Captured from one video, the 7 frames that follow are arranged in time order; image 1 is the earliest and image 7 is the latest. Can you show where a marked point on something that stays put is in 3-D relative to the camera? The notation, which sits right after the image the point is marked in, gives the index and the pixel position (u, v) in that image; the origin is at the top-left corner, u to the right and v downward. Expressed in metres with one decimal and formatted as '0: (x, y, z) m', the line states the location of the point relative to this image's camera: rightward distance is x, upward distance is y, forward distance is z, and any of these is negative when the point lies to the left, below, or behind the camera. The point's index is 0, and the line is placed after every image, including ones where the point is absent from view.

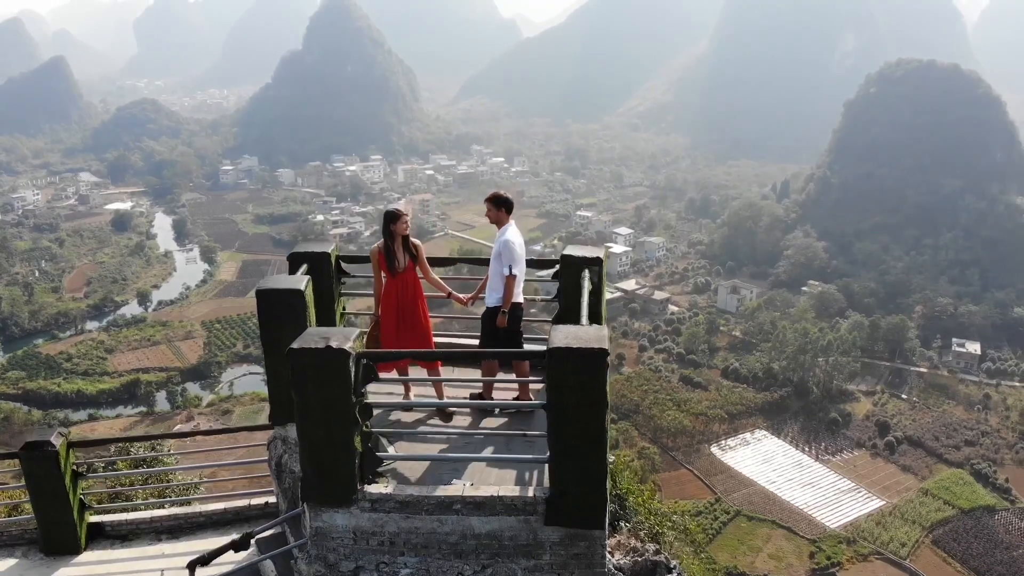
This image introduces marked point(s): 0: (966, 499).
0: (+12.6, -5.8, +18.4) m
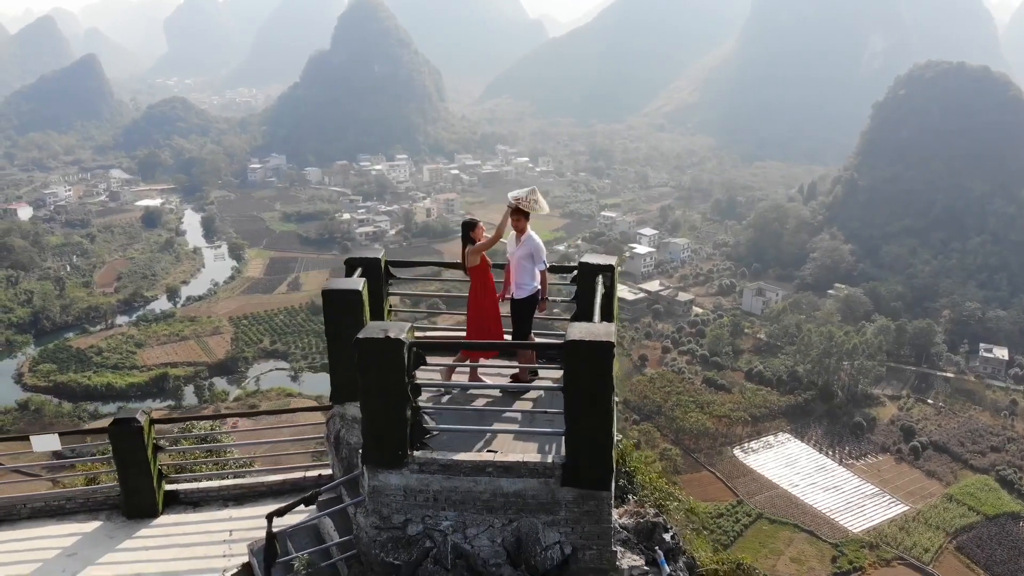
0: (+13.3, -6.0, +18.2) m
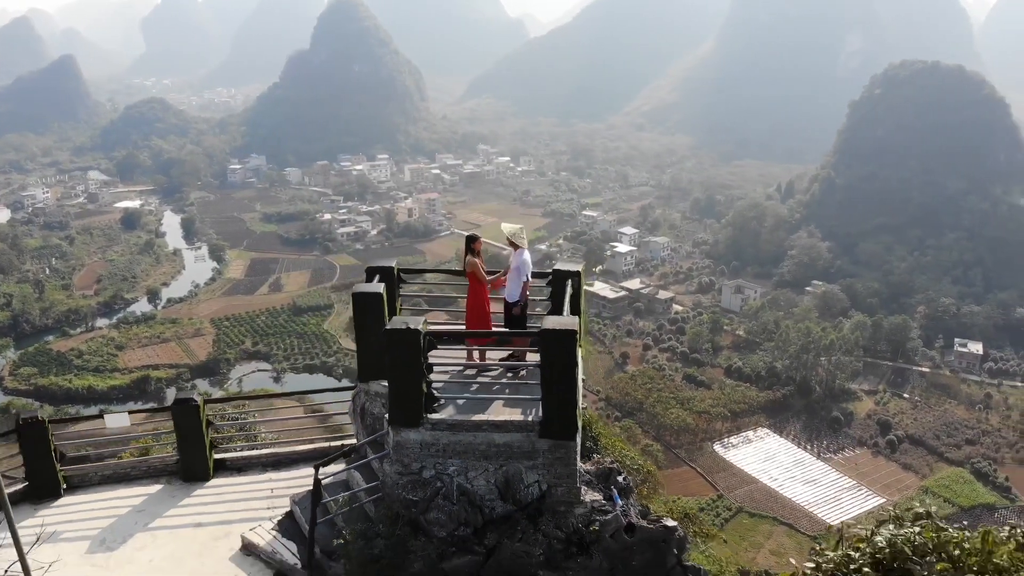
0: (+12.8, -5.9, +18.6) m
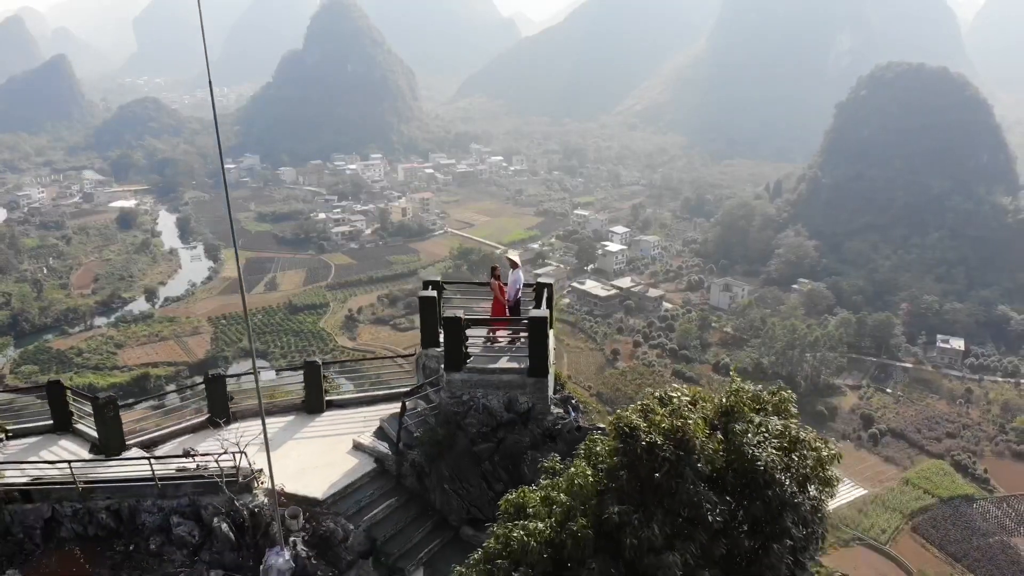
0: (+12.6, -5.8, +19.3) m
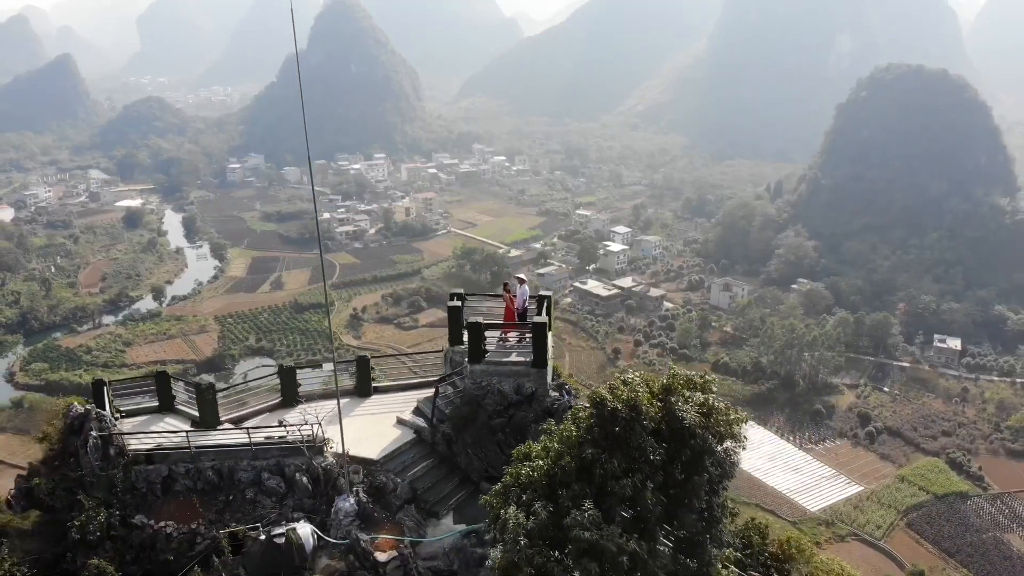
0: (+12.6, -5.8, +19.7) m
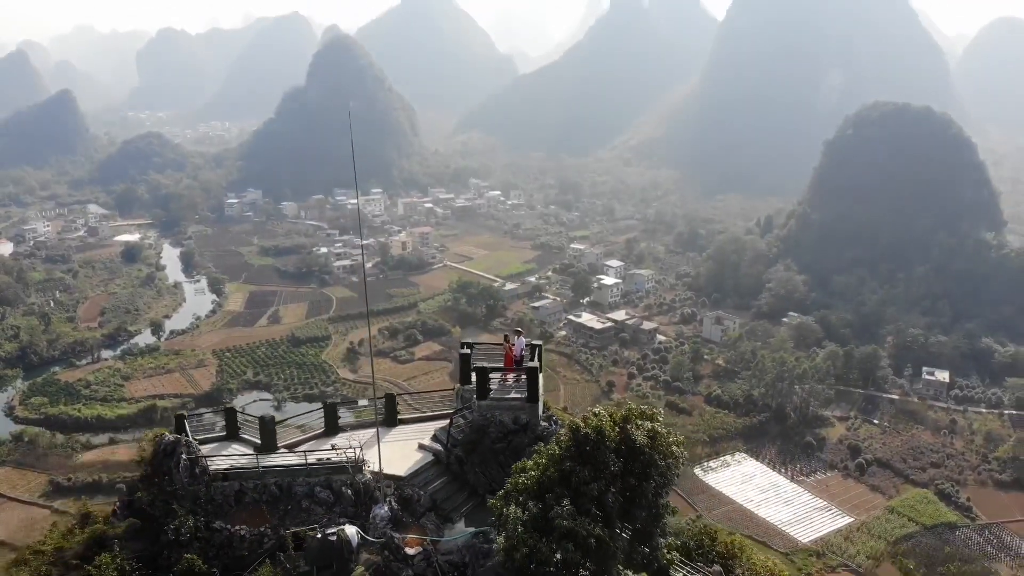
0: (+12.5, -6.8, +20.0) m
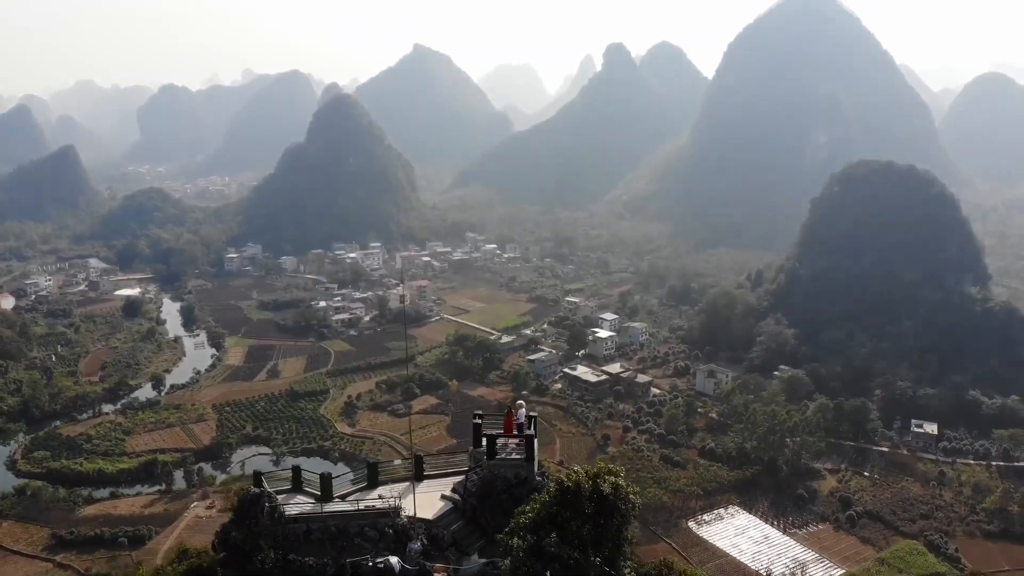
0: (+12.4, -8.6, +20.4) m
